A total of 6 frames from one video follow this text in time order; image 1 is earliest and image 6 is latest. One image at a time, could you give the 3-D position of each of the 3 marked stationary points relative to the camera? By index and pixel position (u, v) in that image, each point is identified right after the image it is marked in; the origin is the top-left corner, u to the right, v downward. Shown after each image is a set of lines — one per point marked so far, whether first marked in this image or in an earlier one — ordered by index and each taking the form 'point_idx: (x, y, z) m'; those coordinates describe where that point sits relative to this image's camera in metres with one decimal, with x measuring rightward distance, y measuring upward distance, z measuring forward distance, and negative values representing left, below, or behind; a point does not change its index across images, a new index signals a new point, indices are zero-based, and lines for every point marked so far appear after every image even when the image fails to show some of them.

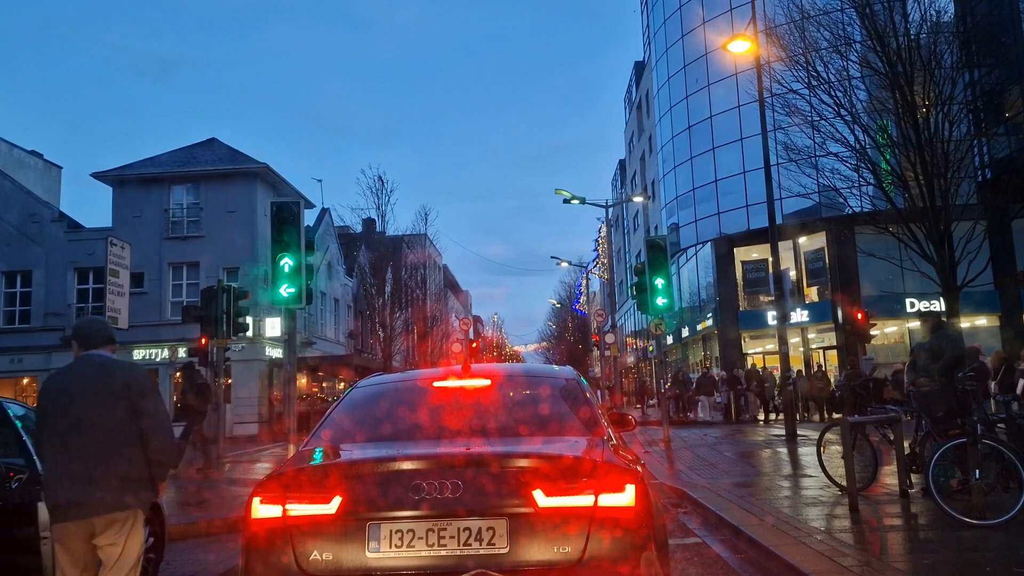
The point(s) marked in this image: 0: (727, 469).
0: (+3.2, -2.7, +13.0) m
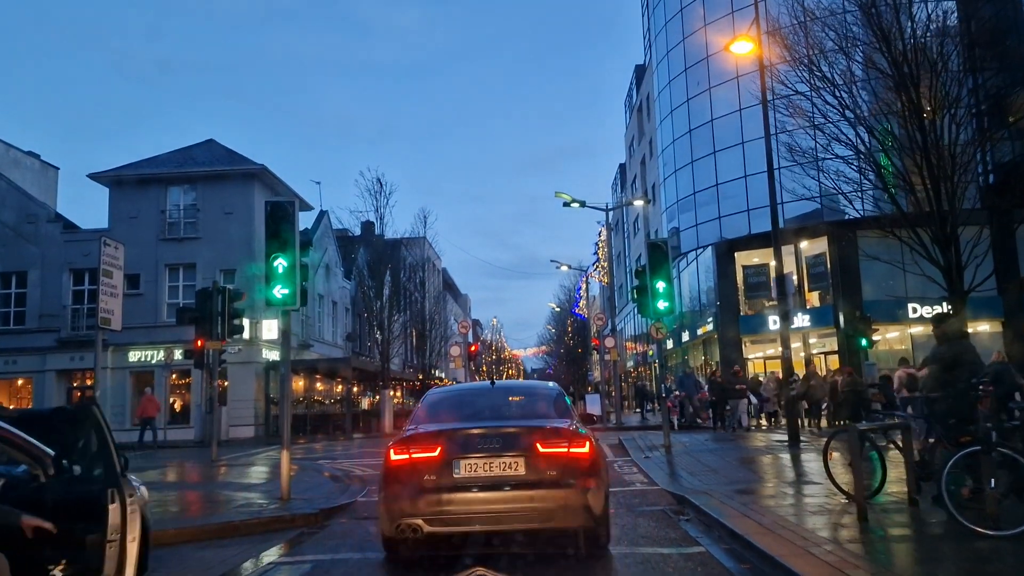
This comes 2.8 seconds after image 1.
0: (+3.2, -2.7, +12.7) m
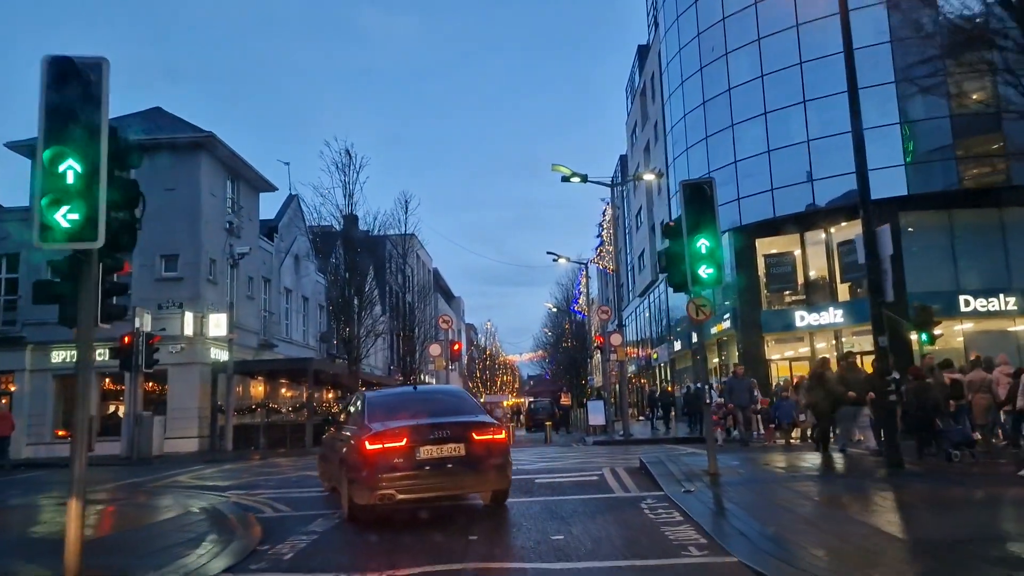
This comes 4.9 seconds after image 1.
0: (+2.9, -2.2, +8.2) m
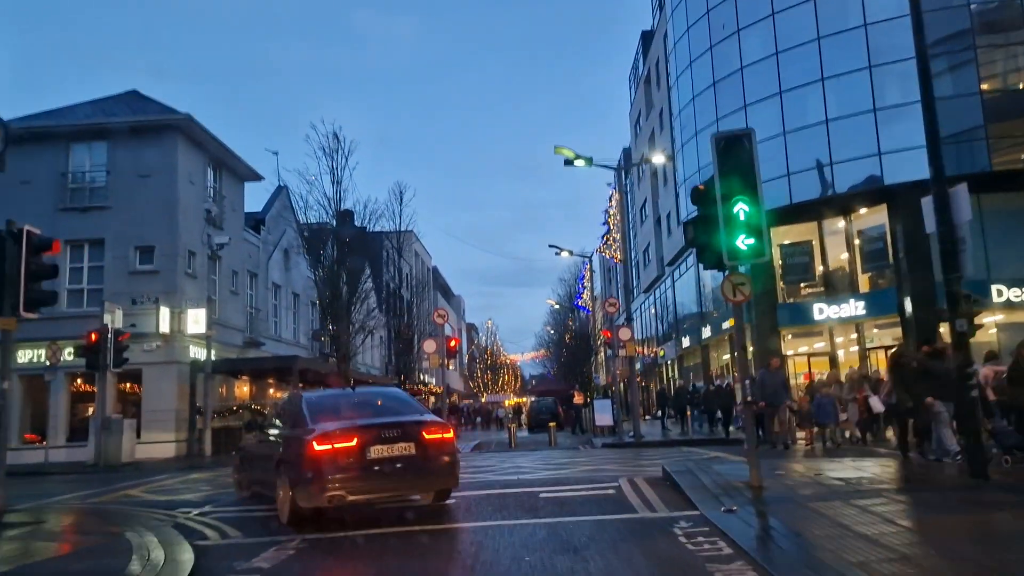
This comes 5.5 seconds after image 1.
0: (+2.9, -1.9, +6.3) m
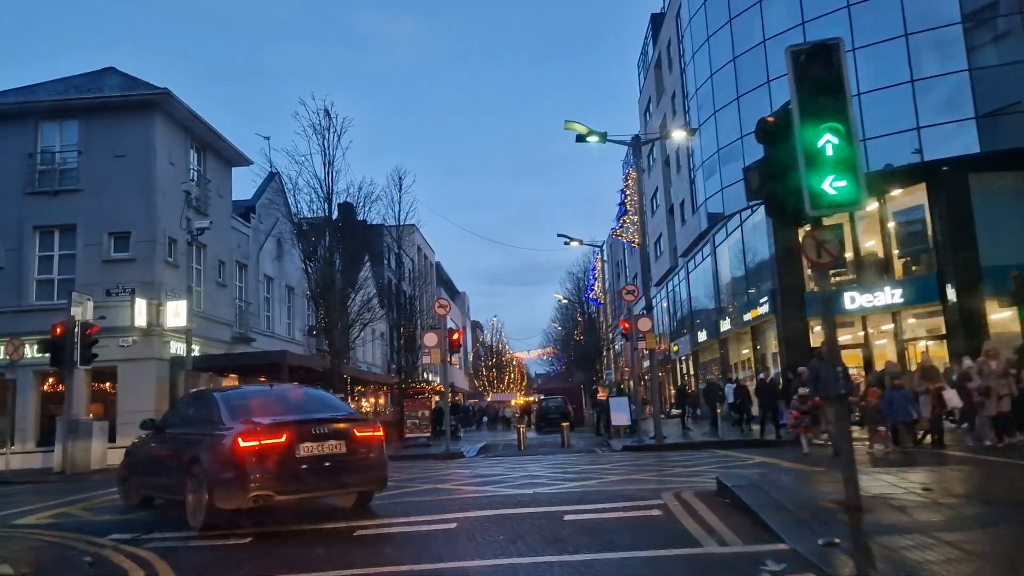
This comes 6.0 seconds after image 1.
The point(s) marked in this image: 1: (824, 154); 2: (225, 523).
0: (+3.1, -1.6, +4.2) m
1: (+2.4, +1.0, +6.8) m
2: (-2.9, -2.4, +8.8) m
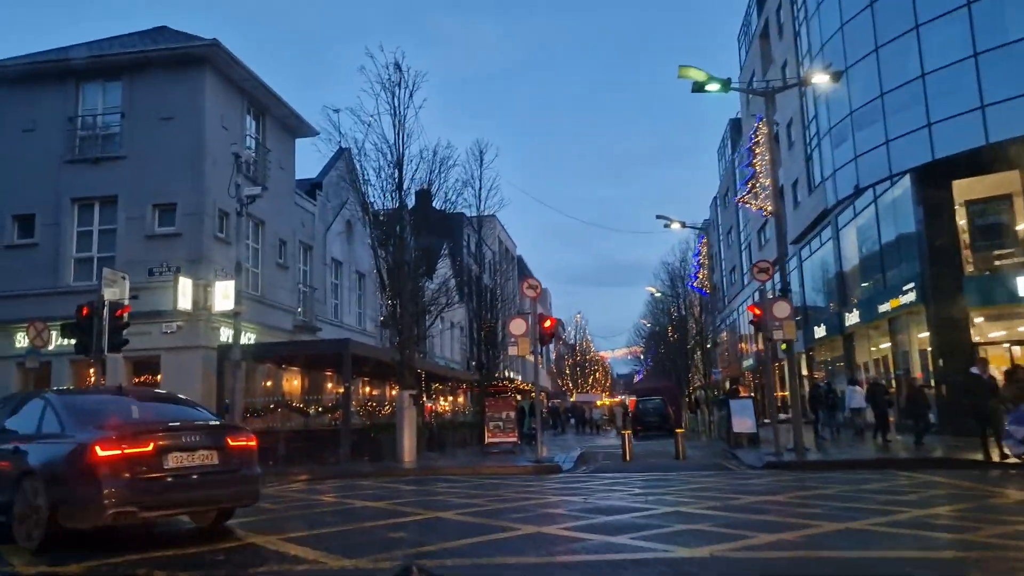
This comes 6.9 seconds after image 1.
0: (+3.6, -1.1, +0.2) m
1: (+3.2, +1.5, +2.9) m
2: (-1.9, -1.9, +5.4) m
